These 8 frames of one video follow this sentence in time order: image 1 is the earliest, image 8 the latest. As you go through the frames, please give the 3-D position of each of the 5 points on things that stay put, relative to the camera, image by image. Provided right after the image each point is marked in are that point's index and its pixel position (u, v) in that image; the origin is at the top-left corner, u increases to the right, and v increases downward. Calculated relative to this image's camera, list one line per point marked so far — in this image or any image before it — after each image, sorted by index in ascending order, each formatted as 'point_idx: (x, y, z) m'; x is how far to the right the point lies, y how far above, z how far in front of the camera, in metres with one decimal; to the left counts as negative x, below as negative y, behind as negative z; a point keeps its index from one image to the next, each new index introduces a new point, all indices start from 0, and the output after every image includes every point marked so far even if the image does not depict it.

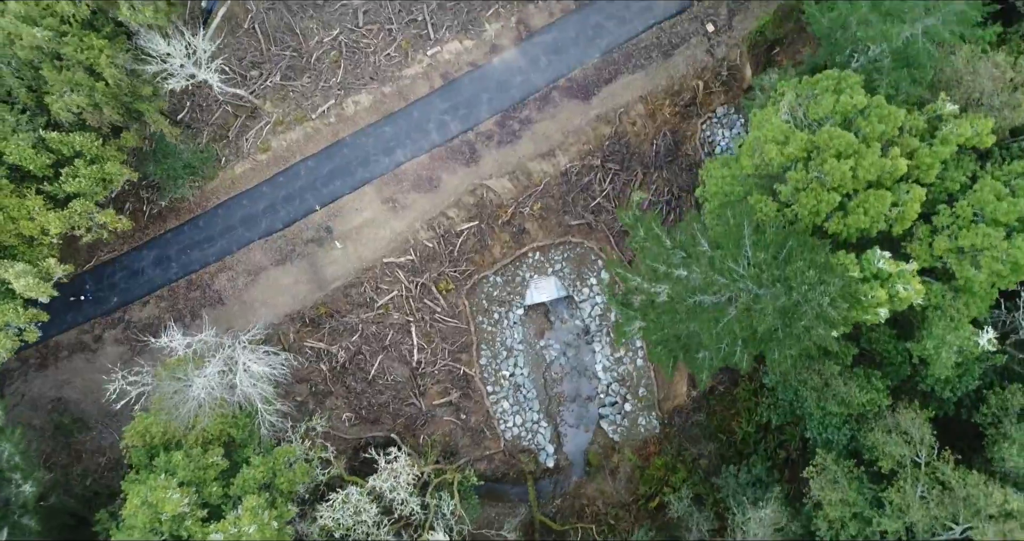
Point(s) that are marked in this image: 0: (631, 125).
0: (+4.1, +5.1, +18.1) m
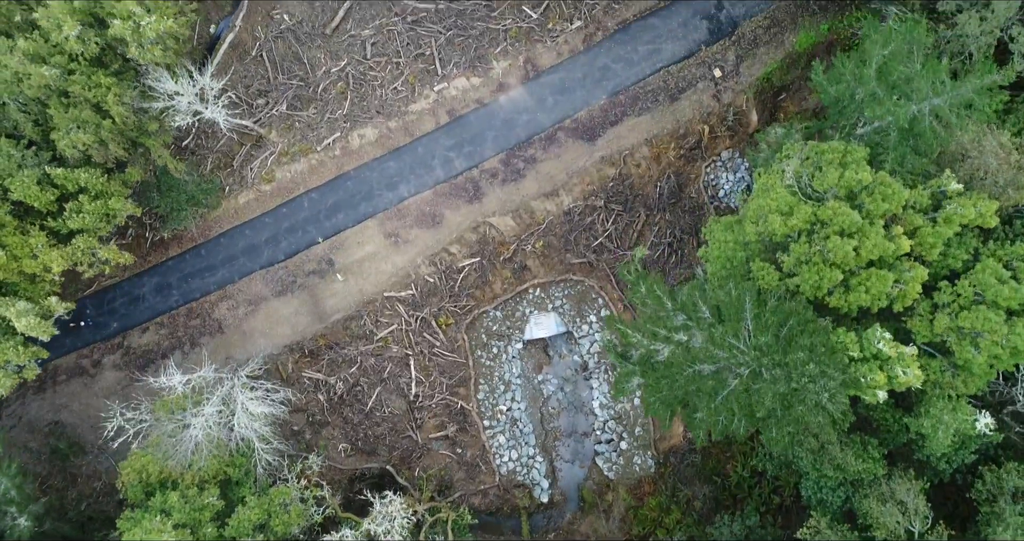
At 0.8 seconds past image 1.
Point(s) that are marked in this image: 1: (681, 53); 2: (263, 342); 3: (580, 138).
0: (+4.3, +3.6, +18.1) m
1: (+5.8, +7.5, +17.9) m
2: (-8.8, -2.5, +18.4) m
3: (+2.4, +4.6, +18.0) m
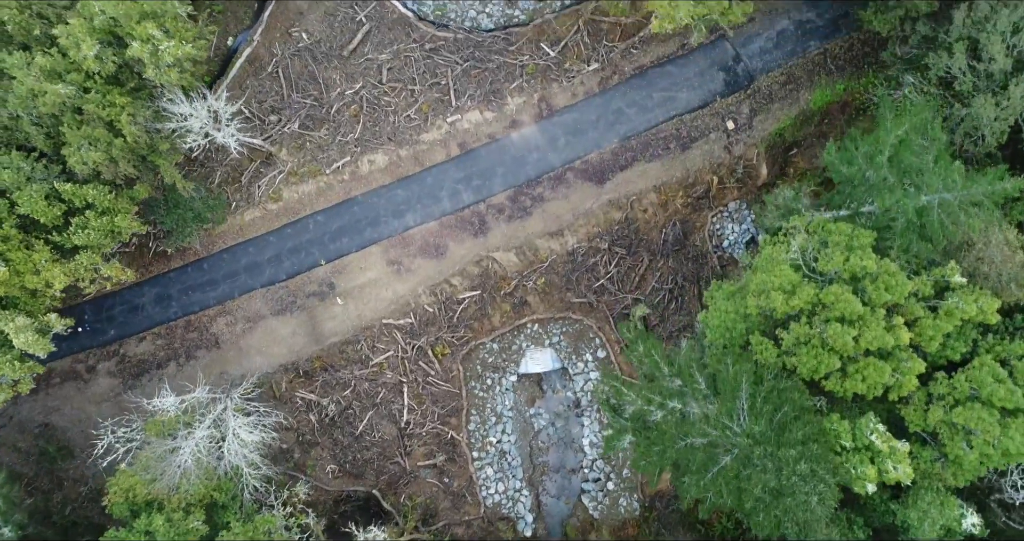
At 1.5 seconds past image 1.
0: (+4.5, +2.0, +18.1) m
1: (+6.3, +5.8, +17.9) m
2: (-9.0, -3.2, +18.4) m
3: (+2.7, +3.1, +18.0) m
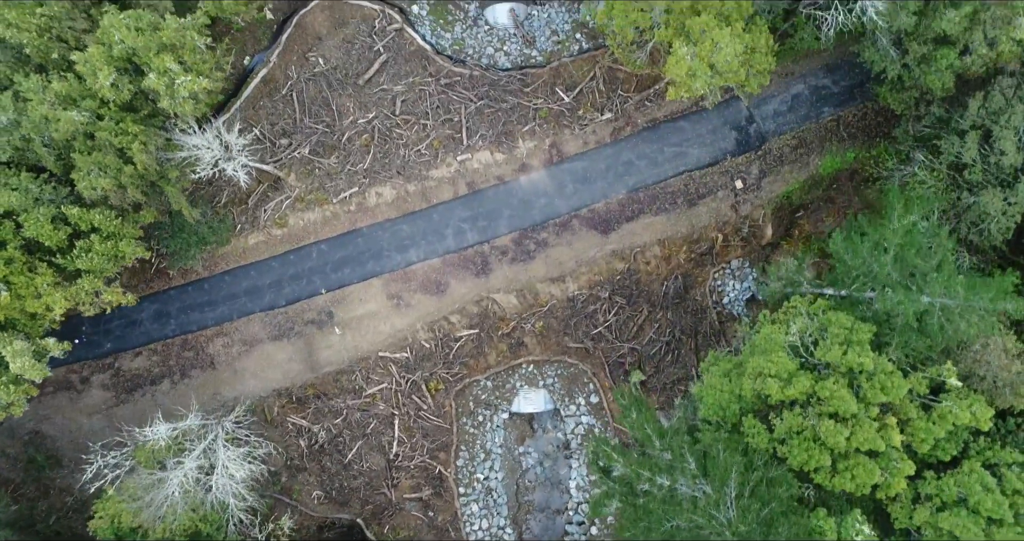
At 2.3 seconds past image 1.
0: (+4.6, +0.2, +18.2) m
1: (+6.7, +3.8, +17.9) m
2: (-9.2, -4.0, +18.4) m
3: (+2.9, +1.5, +18.1) m
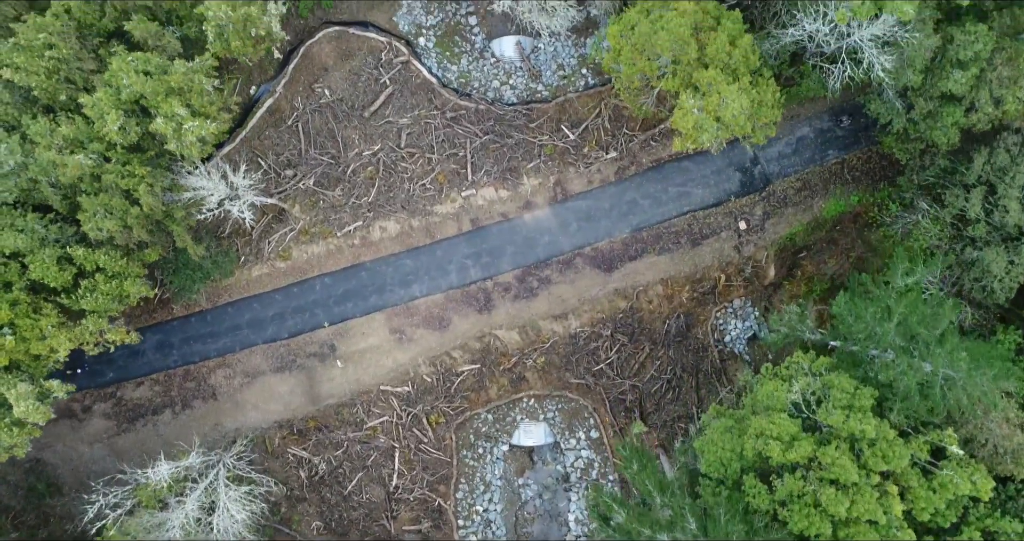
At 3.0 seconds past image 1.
0: (+4.7, -1.1, +18.2) m
1: (+6.8, +2.4, +18.0) m
2: (-9.2, -5.1, +18.5) m
3: (+3.0, +0.1, +18.1) m
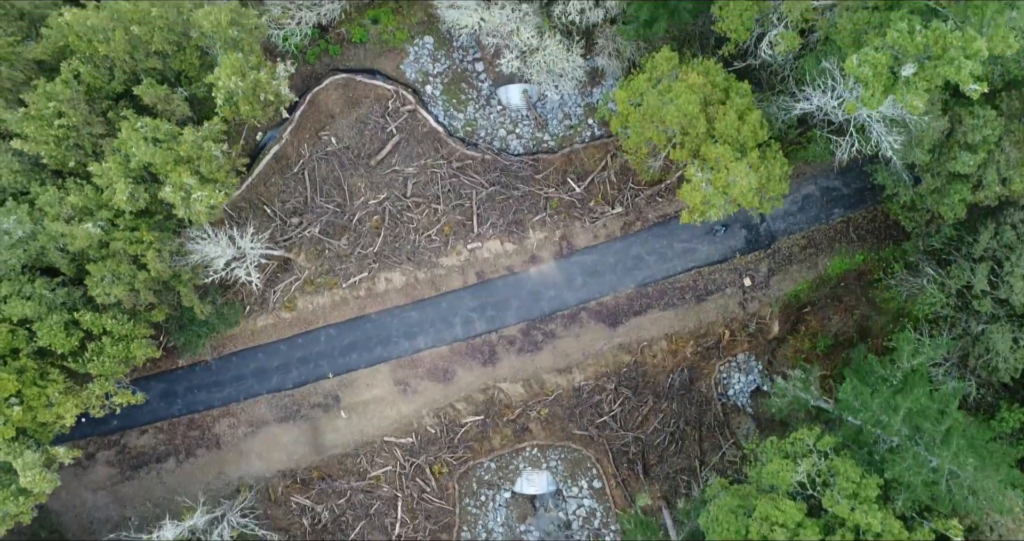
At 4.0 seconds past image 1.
0: (+4.9, -3.0, +18.3) m
1: (+7.0, +0.5, +18.0) m
2: (-9.1, -6.9, +18.5) m
3: (+3.2, -1.8, +18.2) m
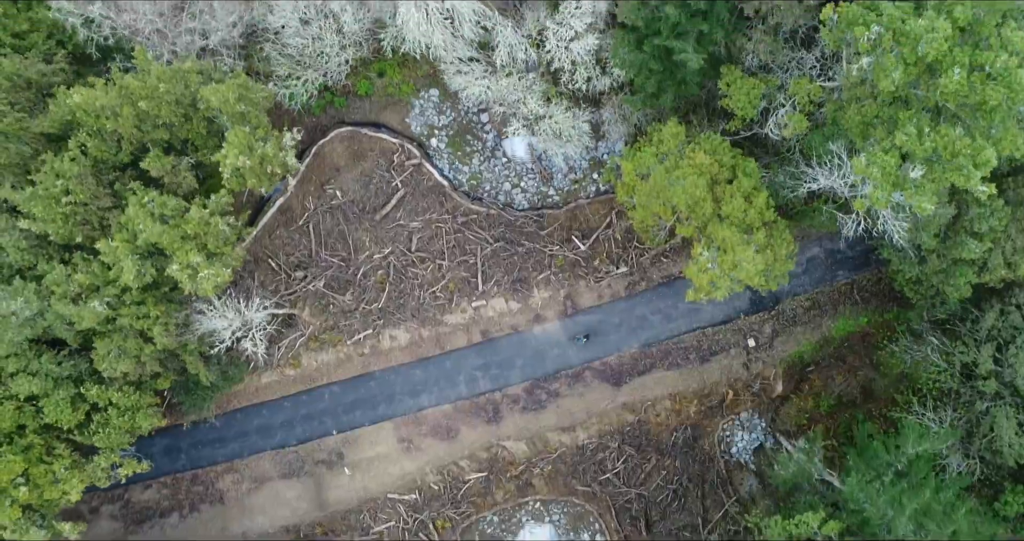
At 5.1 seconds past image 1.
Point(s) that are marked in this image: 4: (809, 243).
0: (+5.0, -5.1, +18.3) m
1: (+7.2, -1.6, +18.0) m
2: (-9.0, -8.9, +18.5) m
3: (+3.3, -3.8, +18.2) m
4: (+10.2, +1.0, +17.8) m
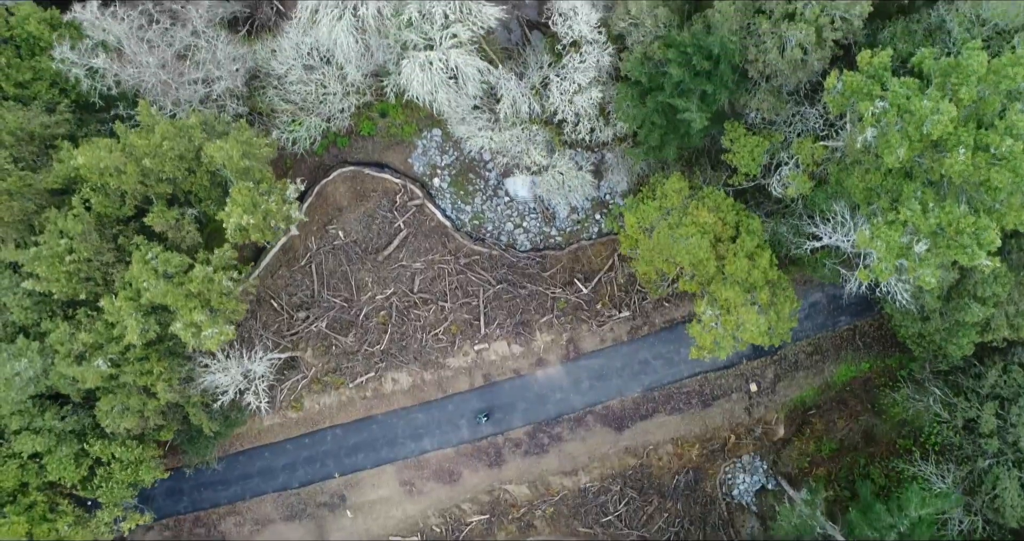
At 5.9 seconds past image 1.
0: (+5.1, -6.7, +18.3) m
1: (+7.3, -3.1, +18.0) m
2: (-8.9, -10.4, +18.5) m
3: (+3.4, -5.4, +18.2) m
4: (+10.3, -0.6, +17.9) m
